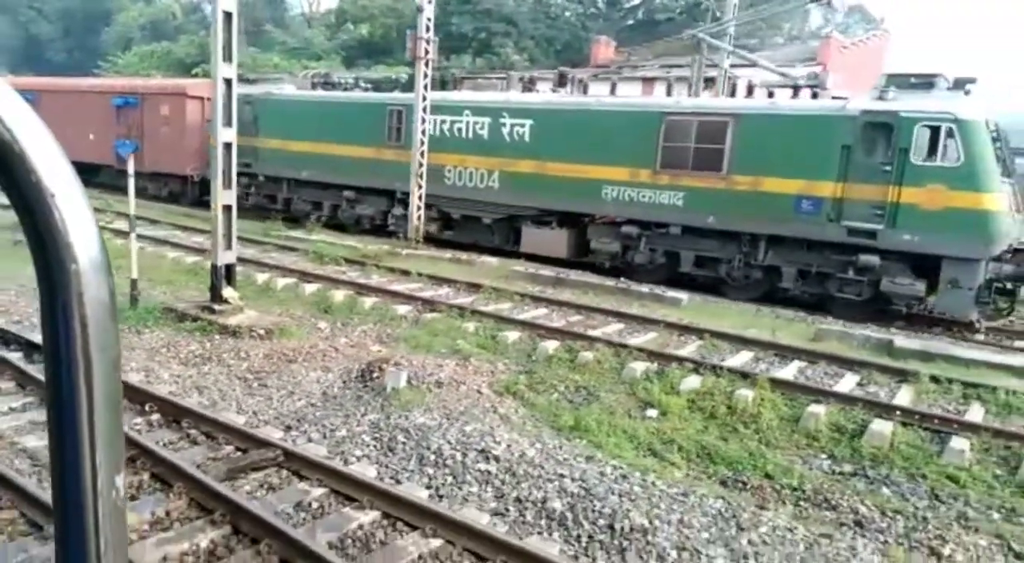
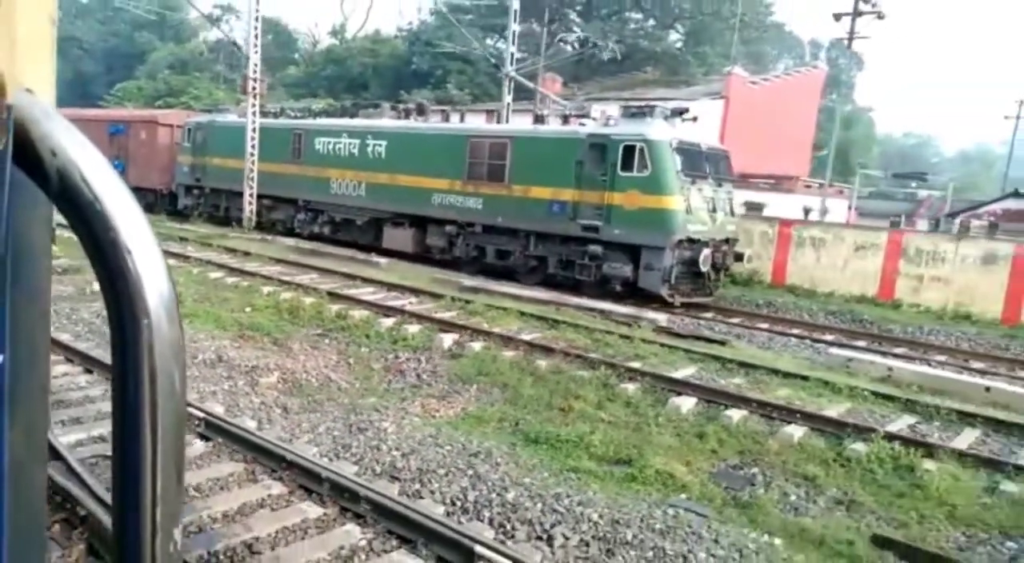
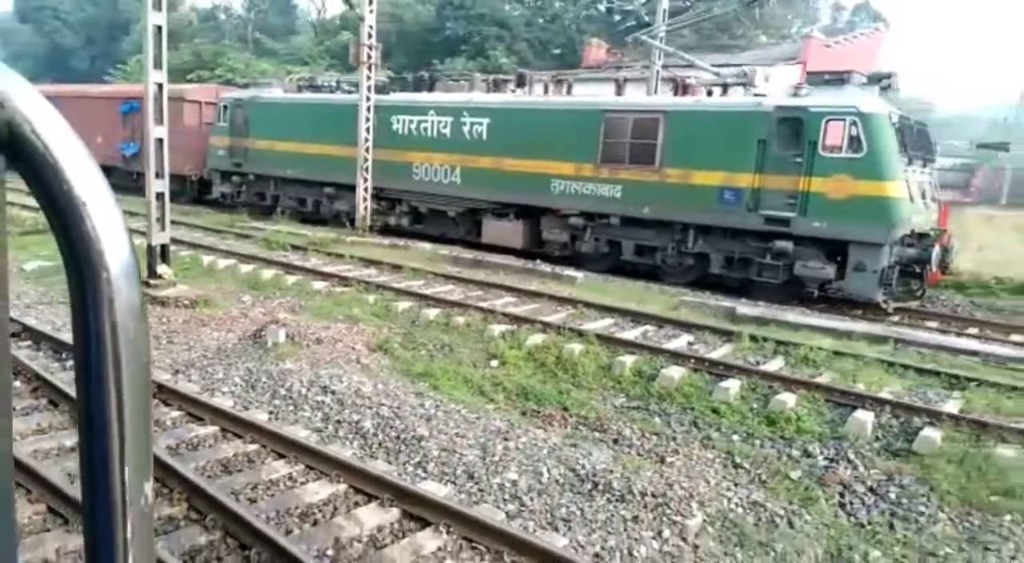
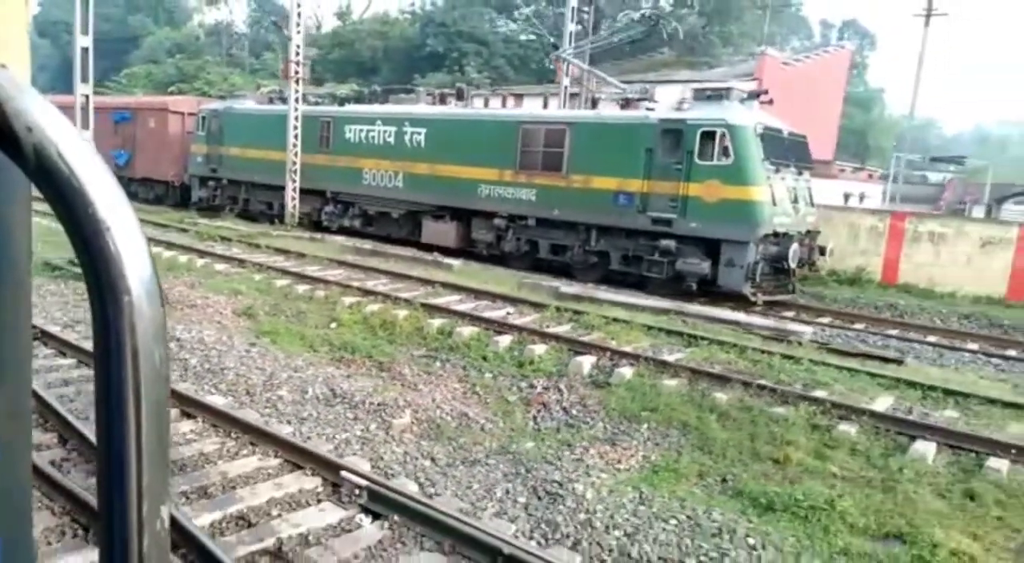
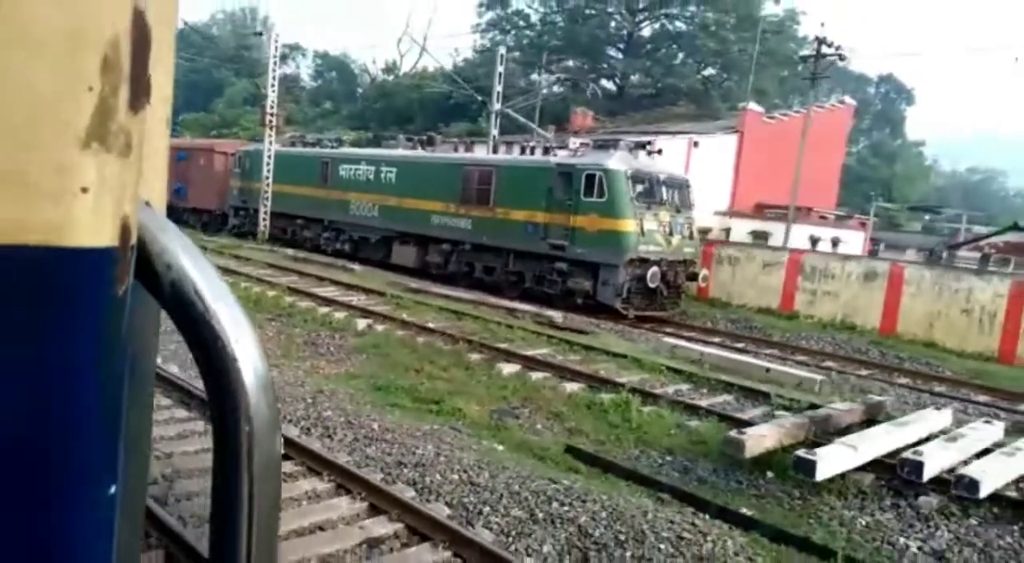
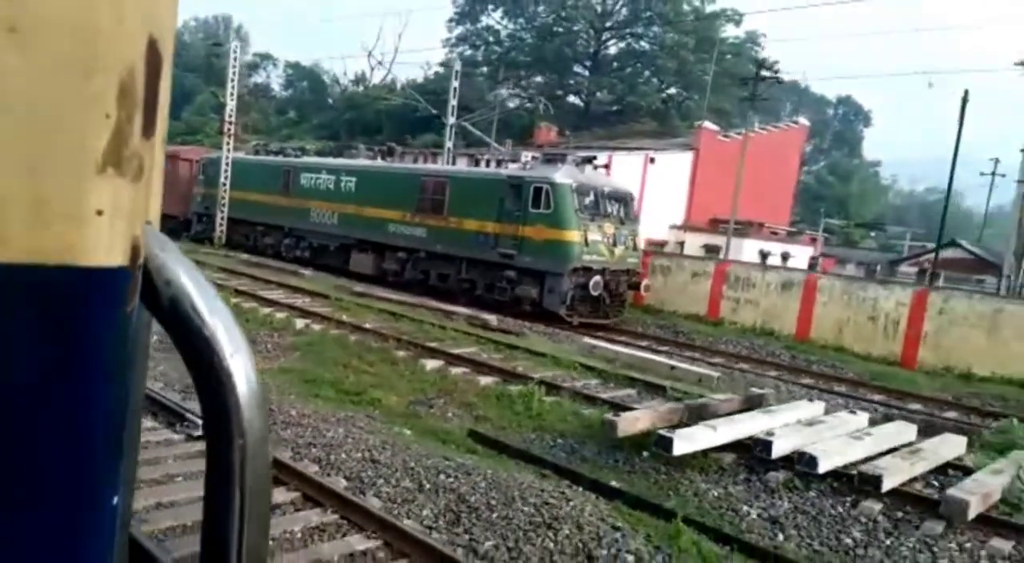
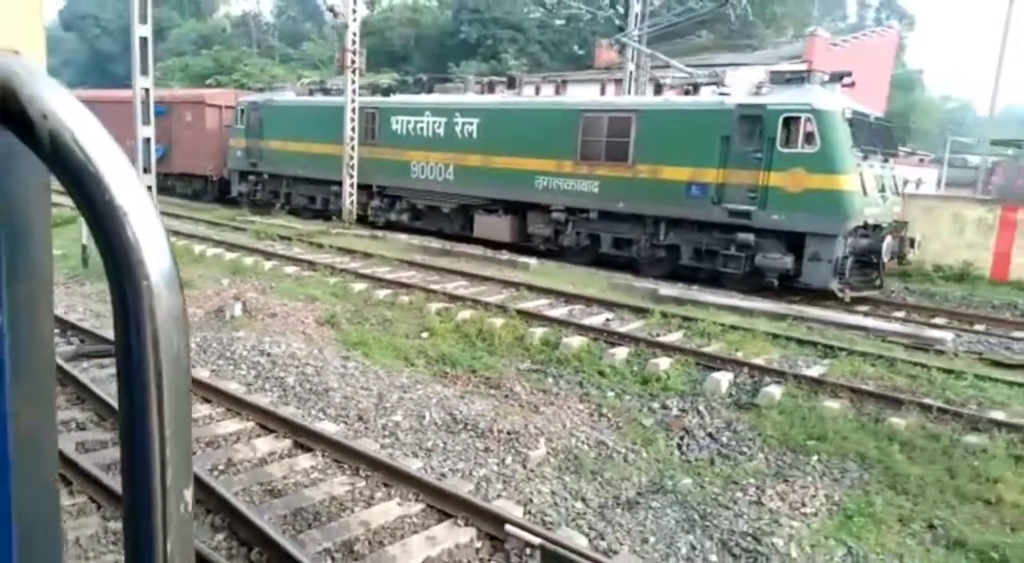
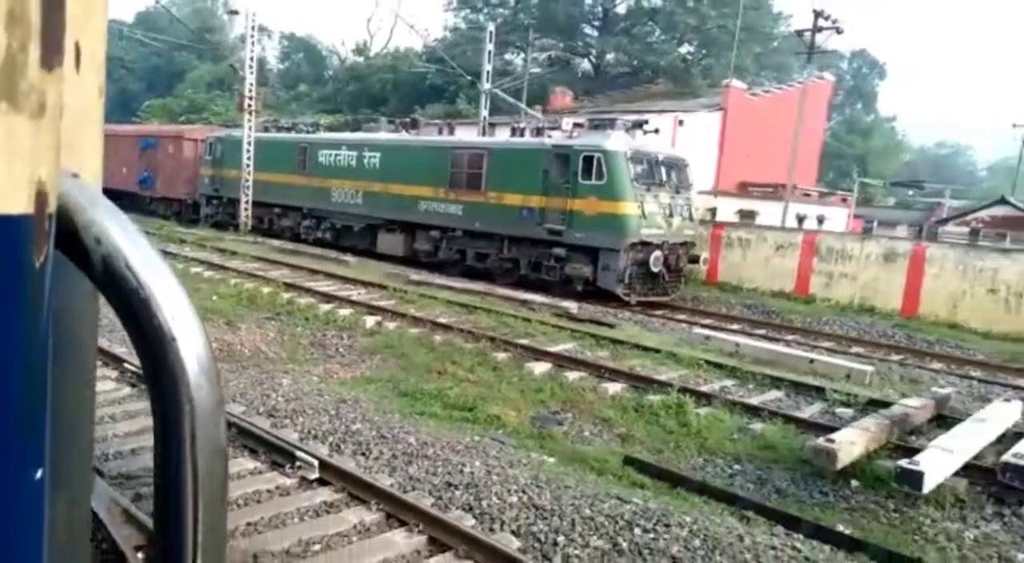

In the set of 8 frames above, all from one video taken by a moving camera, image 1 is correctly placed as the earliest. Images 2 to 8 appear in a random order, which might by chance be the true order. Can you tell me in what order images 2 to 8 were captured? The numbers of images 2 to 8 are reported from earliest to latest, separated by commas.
3, 7, 4, 2, 8, 5, 6
